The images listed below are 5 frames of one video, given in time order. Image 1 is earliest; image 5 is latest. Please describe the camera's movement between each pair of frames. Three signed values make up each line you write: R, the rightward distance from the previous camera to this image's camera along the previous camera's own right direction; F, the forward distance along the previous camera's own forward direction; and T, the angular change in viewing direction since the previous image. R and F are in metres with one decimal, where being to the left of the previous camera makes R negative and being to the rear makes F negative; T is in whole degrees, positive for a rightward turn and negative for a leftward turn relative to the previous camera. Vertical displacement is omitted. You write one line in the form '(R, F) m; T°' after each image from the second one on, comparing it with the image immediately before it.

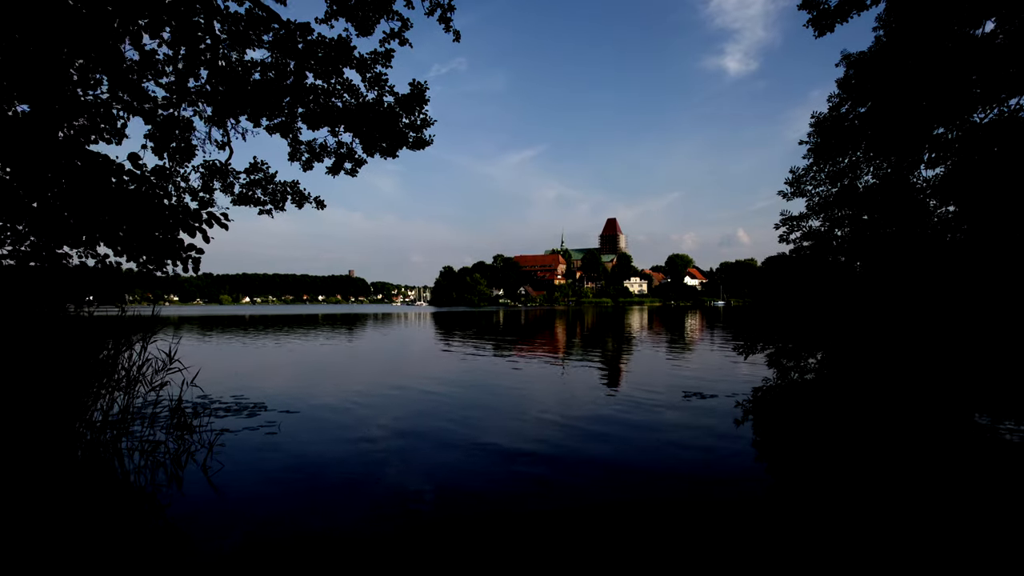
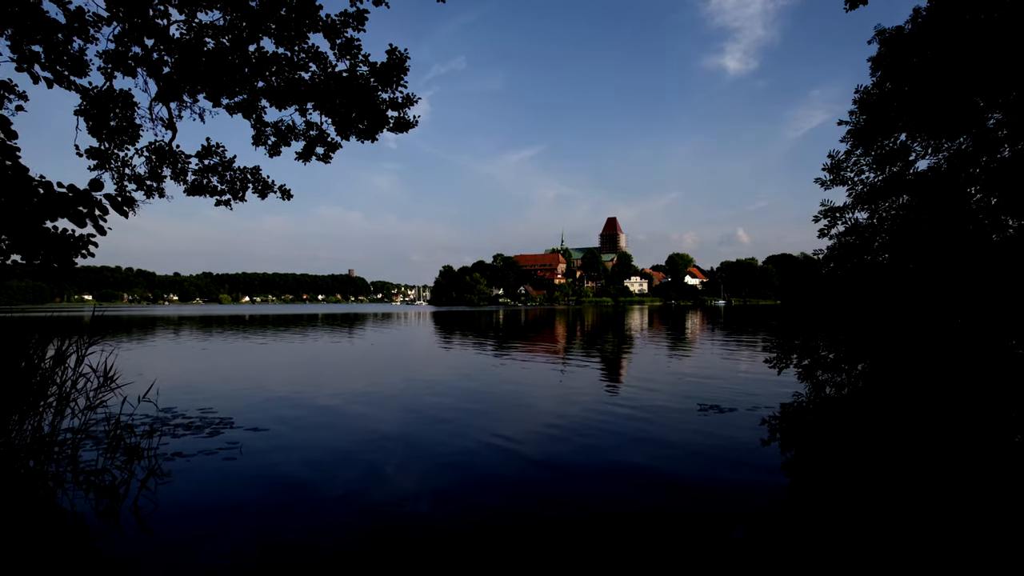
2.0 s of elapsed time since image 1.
(+0.1, +1.2) m; 0°
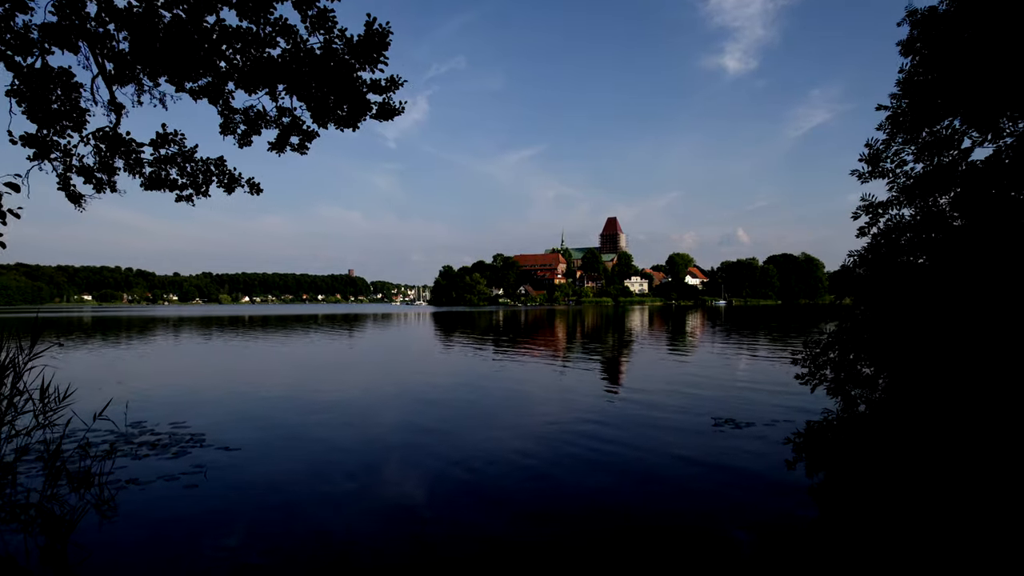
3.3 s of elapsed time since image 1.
(0.0, +0.8) m; 0°
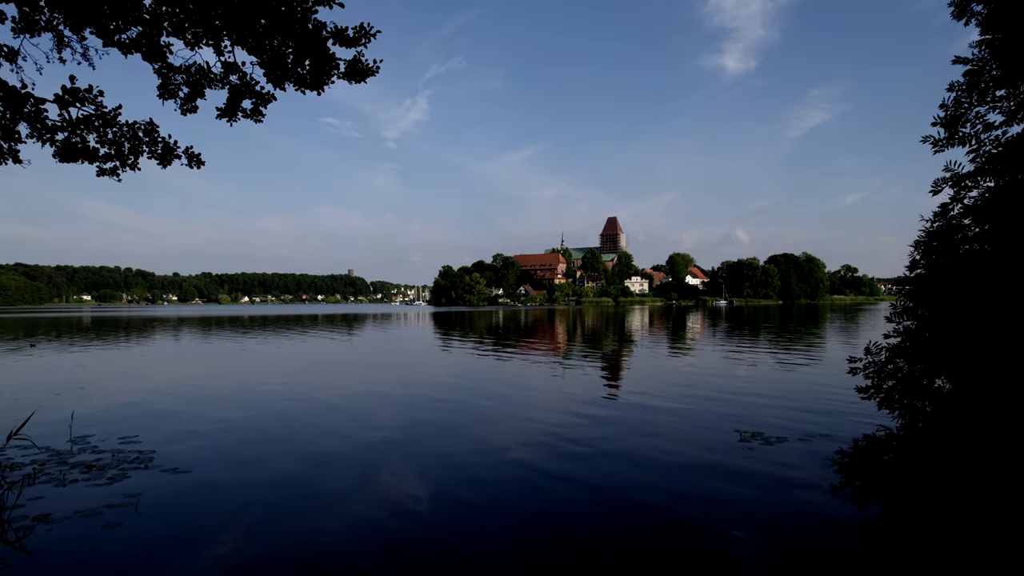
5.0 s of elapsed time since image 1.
(0.0, +1.2) m; 0°
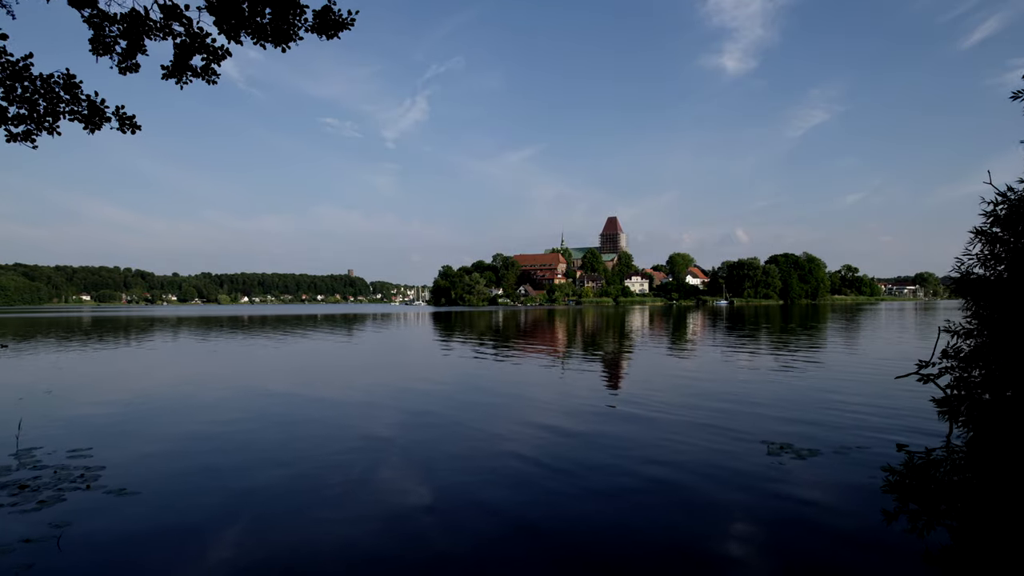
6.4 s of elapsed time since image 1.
(0.0, +1.0) m; 0°
